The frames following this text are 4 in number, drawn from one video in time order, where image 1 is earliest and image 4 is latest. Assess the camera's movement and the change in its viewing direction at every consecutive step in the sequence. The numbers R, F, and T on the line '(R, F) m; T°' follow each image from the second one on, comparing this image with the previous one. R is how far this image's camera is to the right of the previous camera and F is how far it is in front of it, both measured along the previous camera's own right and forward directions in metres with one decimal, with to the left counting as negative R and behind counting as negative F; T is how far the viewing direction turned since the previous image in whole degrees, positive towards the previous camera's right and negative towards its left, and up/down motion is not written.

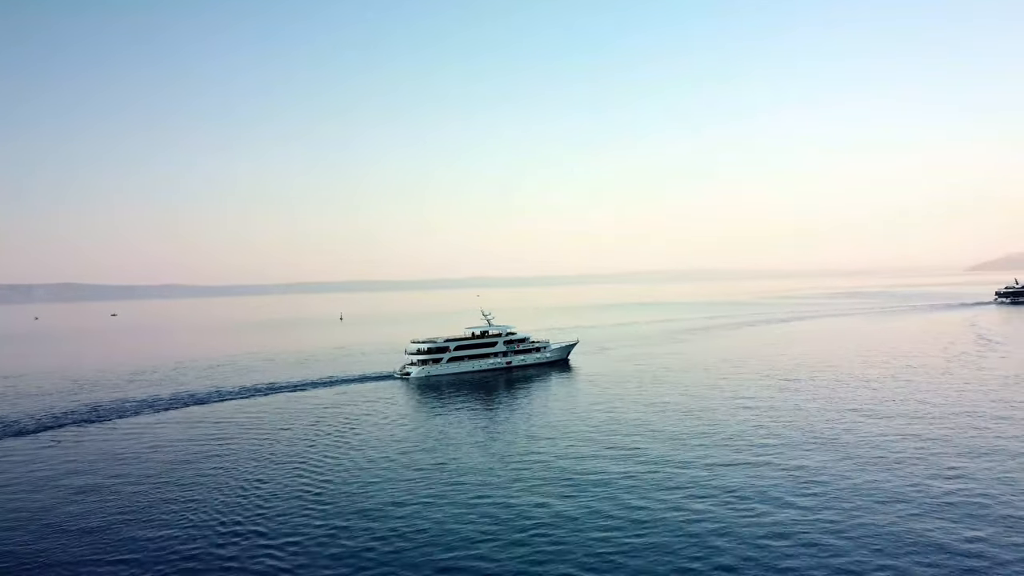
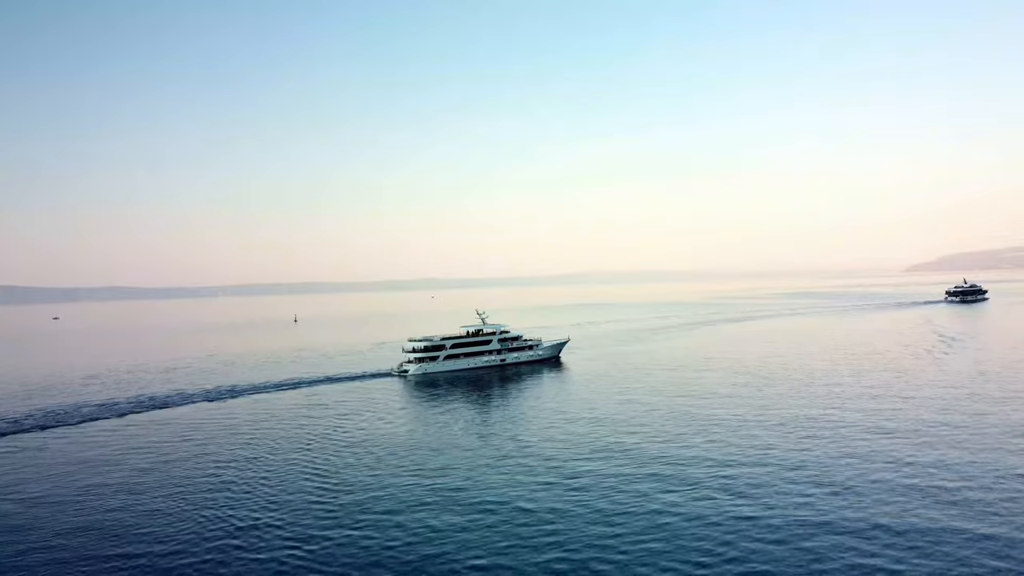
(+1.4, -5.2) m; -1°
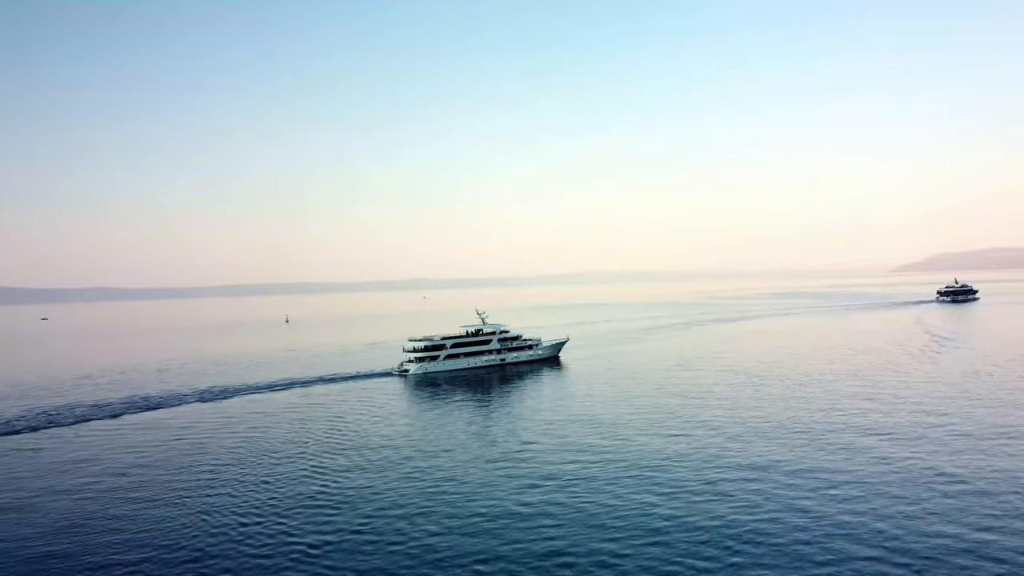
(-0.6, -0.8) m; +1°
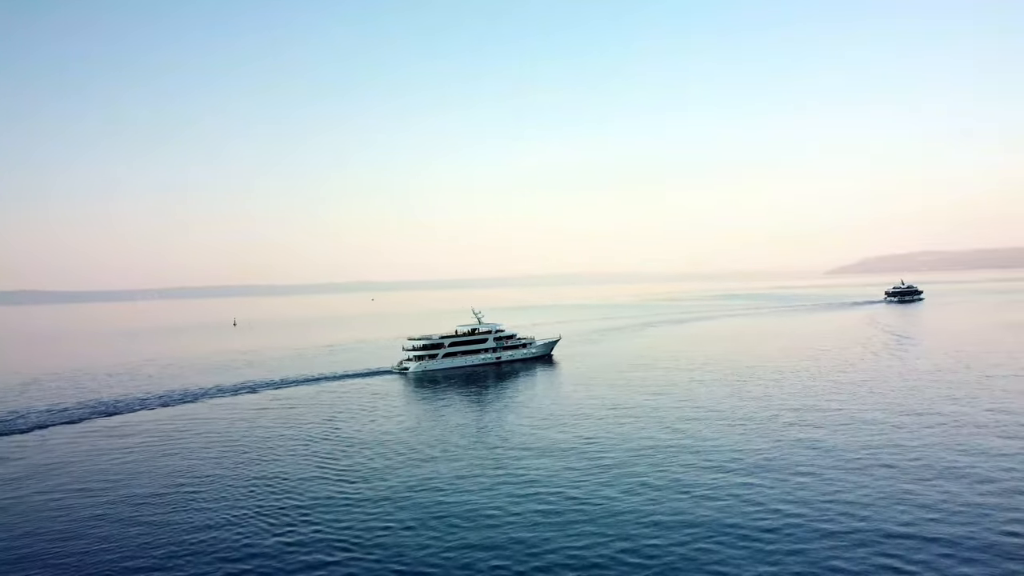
(-3.7, -4.1) m; +3°
